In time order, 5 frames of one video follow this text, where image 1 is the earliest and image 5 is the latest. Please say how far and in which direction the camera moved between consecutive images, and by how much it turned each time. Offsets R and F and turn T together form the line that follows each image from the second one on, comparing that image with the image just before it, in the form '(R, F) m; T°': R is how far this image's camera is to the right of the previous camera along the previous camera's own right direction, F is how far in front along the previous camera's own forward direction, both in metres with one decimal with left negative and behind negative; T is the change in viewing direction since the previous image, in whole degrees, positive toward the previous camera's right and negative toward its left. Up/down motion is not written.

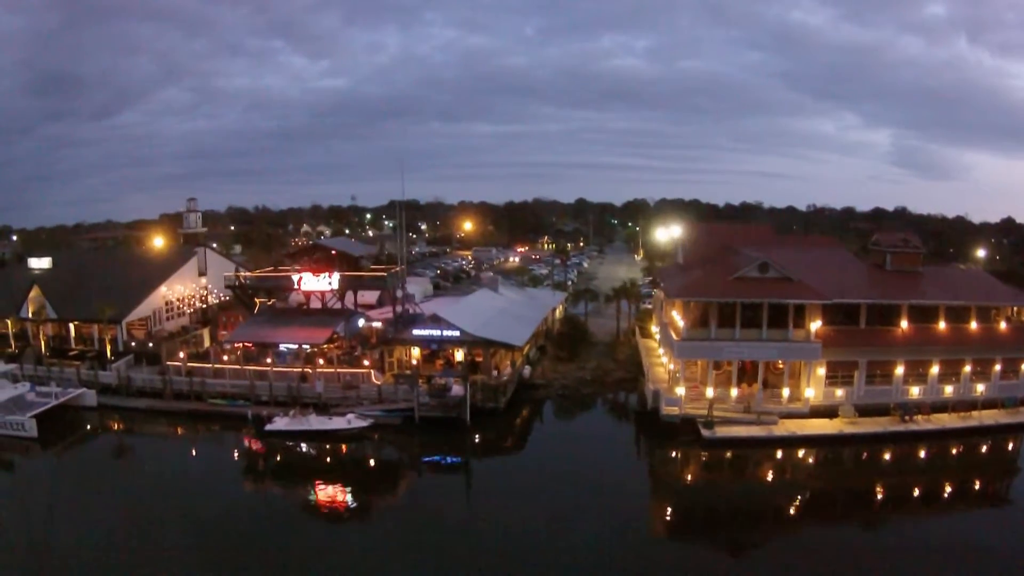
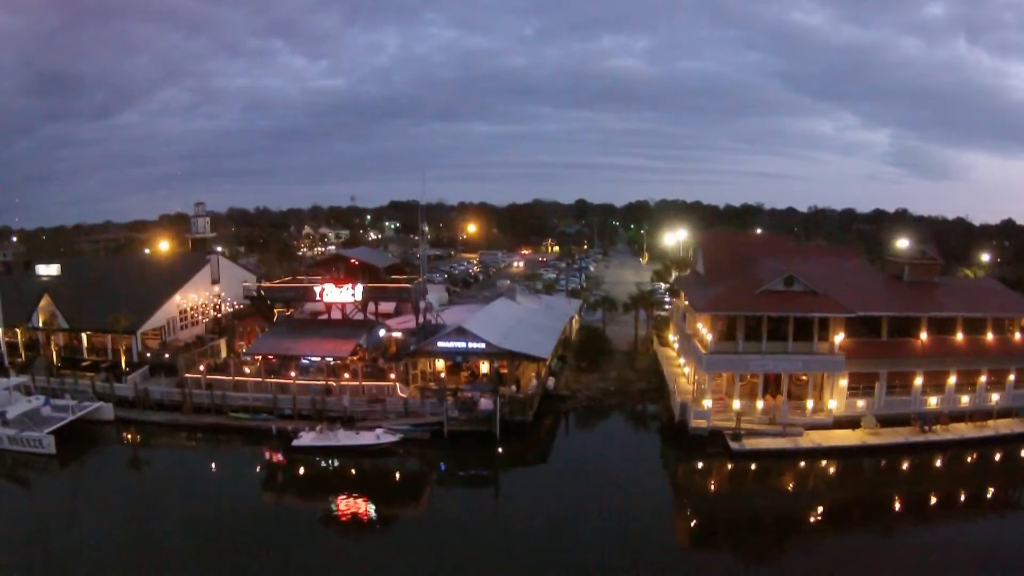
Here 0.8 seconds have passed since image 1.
(-1.0, +0.2) m; +1°
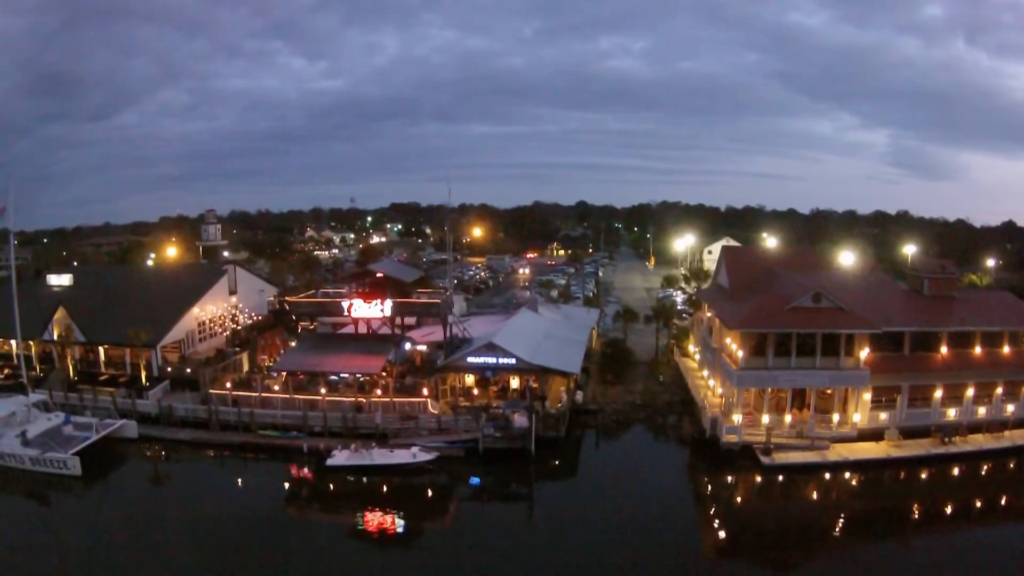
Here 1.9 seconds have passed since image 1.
(-1.2, +0.1) m; +1°
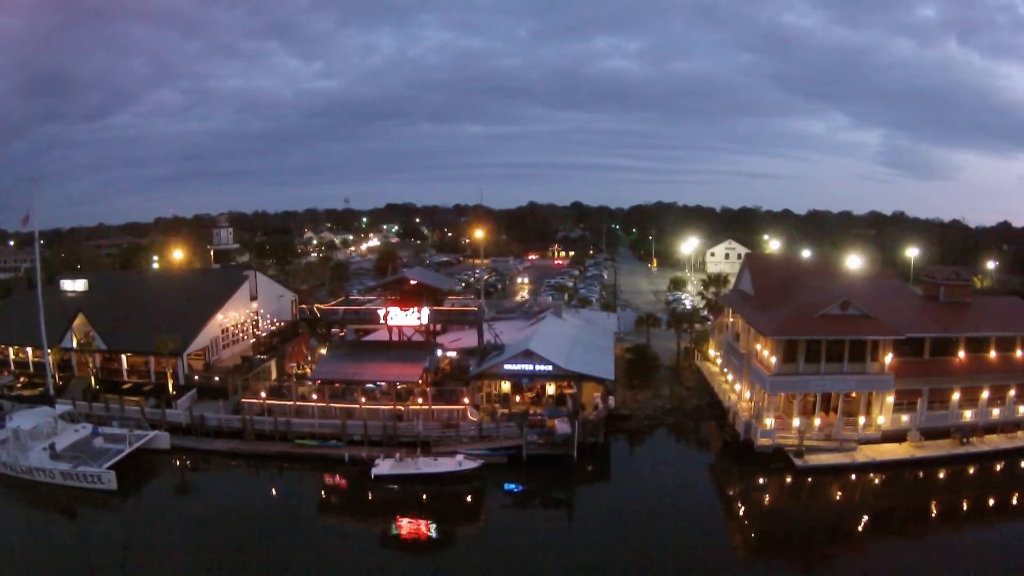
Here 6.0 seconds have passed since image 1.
(-1.6, -0.1) m; +1°
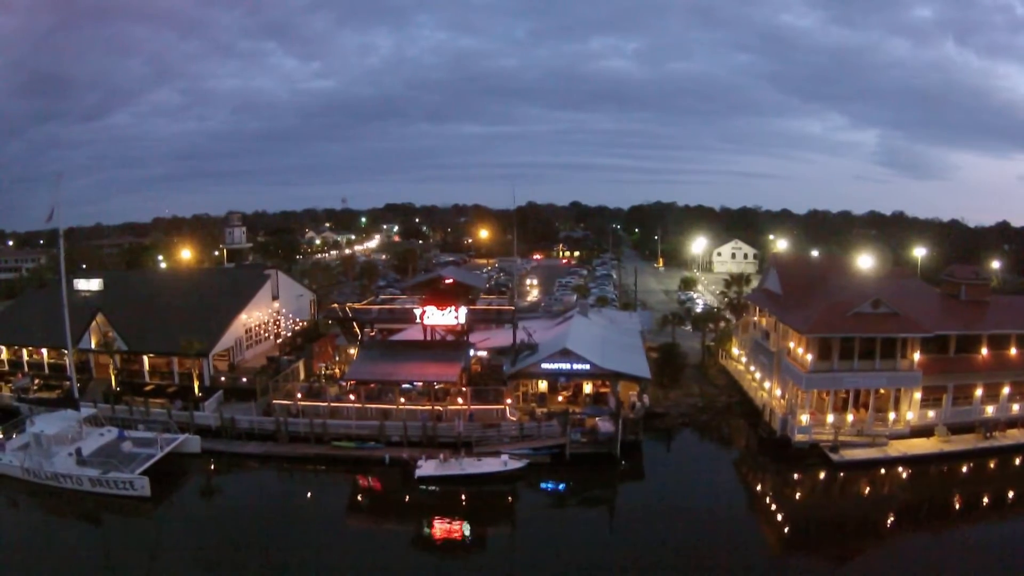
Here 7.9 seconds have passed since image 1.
(-1.5, +0.1) m; +1°
